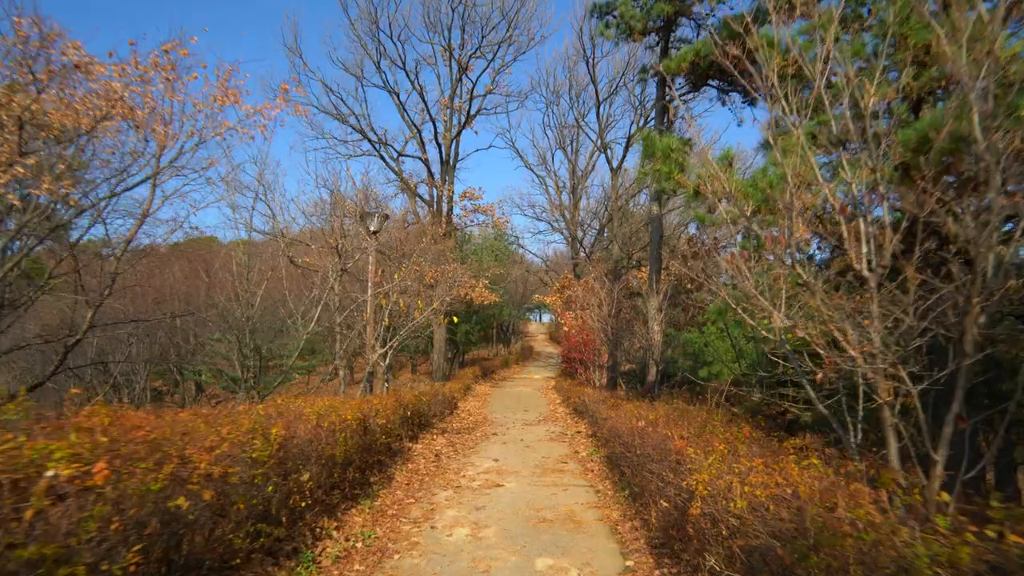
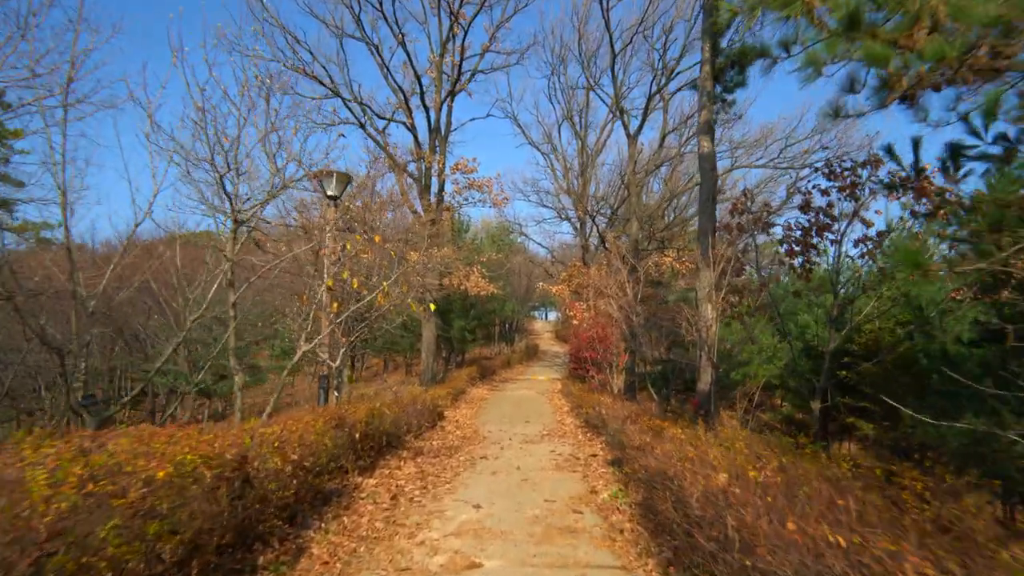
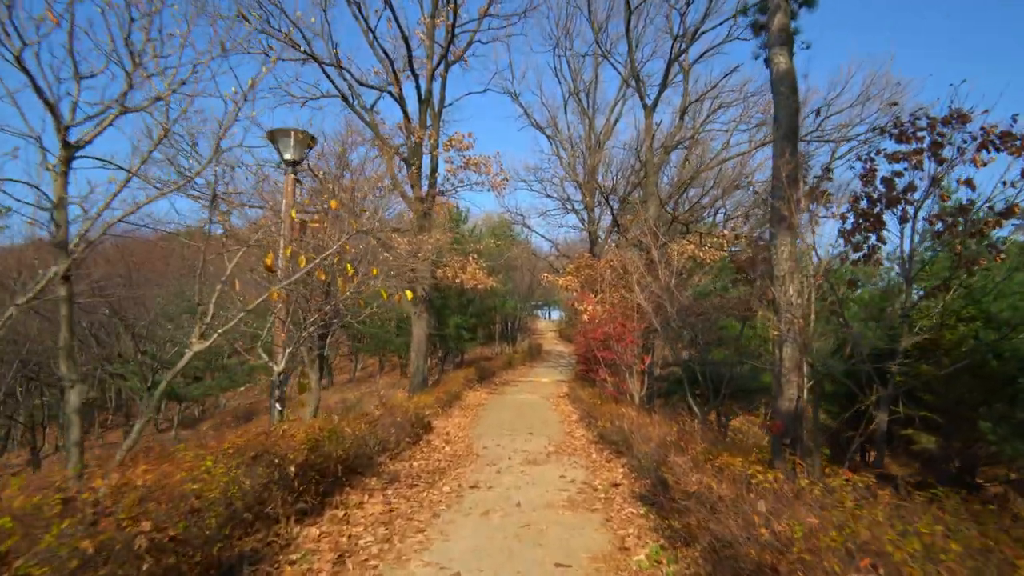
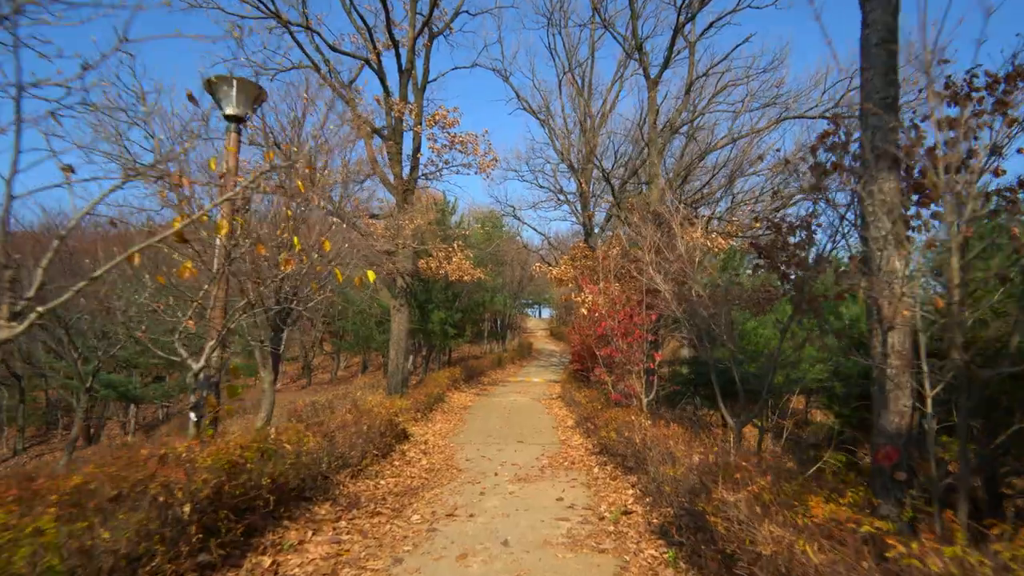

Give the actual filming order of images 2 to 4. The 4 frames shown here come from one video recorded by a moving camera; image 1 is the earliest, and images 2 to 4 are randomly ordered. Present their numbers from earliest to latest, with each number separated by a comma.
2, 3, 4
